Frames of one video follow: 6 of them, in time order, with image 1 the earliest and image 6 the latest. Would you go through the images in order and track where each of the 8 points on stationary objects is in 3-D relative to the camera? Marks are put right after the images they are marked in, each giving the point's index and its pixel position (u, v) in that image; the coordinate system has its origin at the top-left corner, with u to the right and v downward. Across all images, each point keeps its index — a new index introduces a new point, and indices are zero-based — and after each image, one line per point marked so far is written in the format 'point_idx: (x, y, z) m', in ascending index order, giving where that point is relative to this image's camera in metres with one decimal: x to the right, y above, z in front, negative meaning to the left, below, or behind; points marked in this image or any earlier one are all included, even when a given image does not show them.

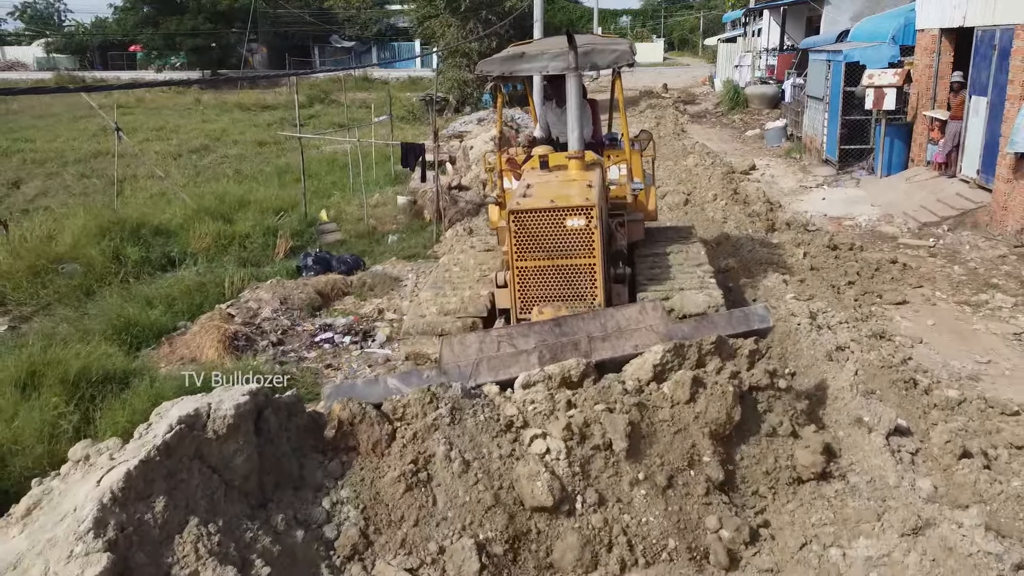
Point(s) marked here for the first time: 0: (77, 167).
0: (-10.1, +2.8, +15.8) m
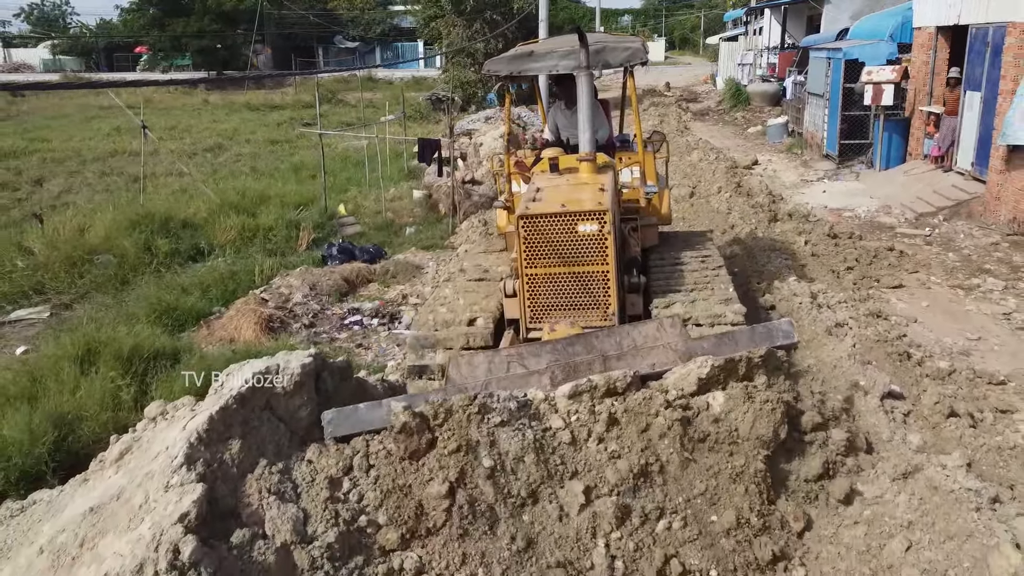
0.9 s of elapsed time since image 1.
0: (-9.9, +2.9, +16.2) m
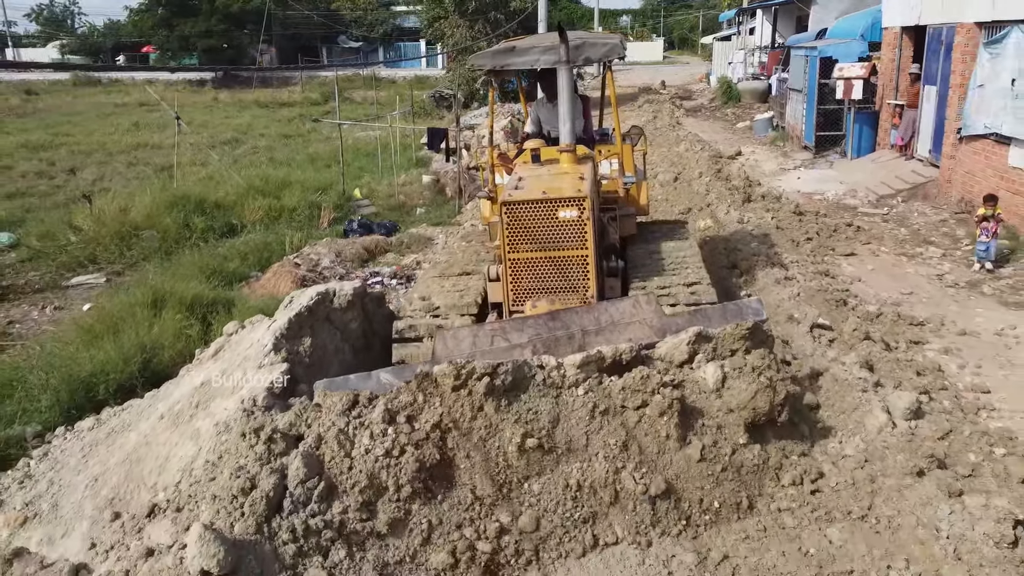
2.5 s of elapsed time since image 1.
0: (-9.9, +3.4, +17.3) m
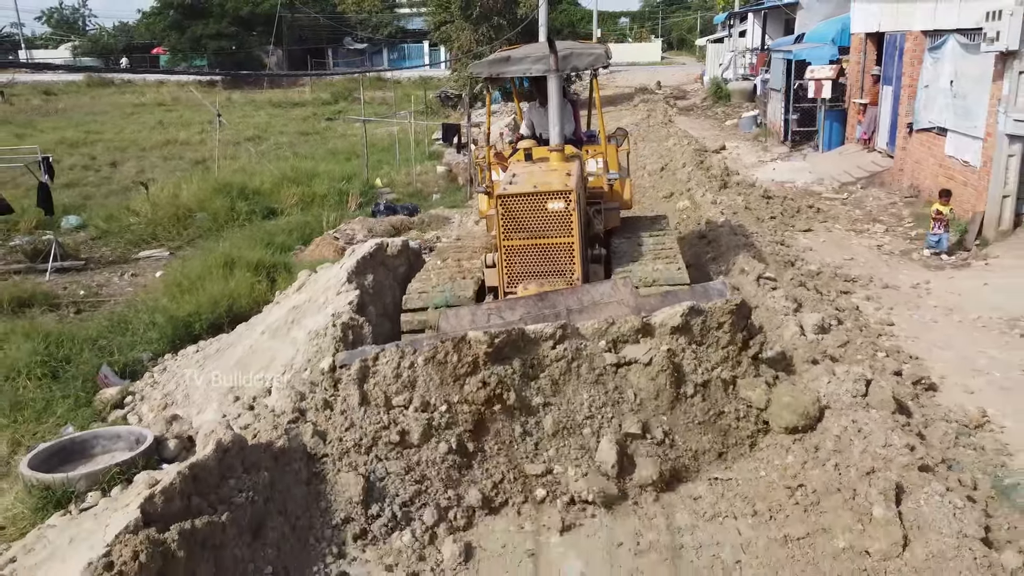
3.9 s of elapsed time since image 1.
0: (-9.8, +3.8, +18.8) m
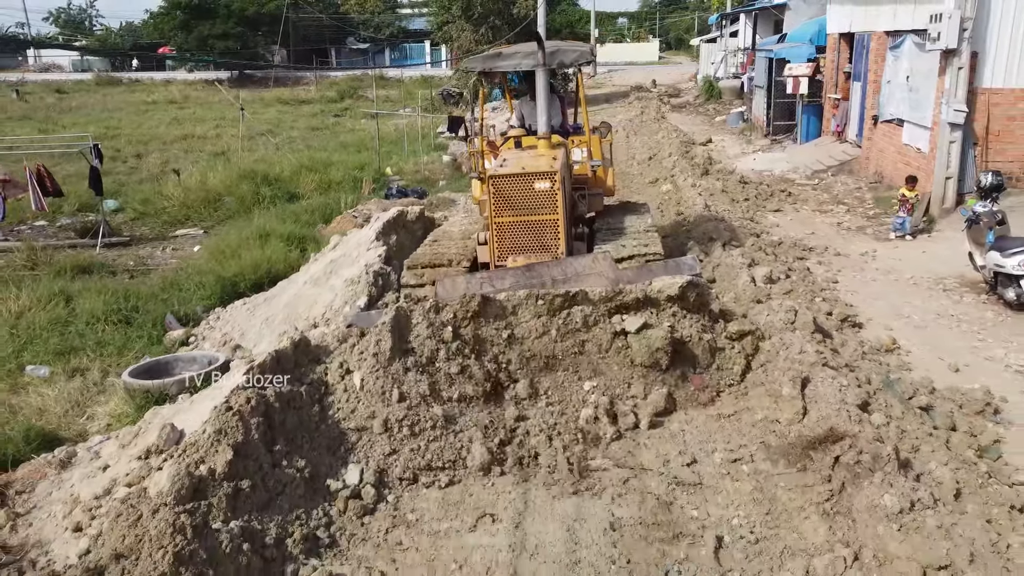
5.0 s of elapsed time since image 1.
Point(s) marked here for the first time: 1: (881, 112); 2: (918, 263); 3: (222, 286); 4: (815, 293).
0: (-9.8, +4.2, +19.9) m
1: (+6.8, +3.2, +12.6) m
2: (+5.0, +0.3, +8.3) m
3: (-3.4, 0.0, +8.0) m
4: (+3.1, 0.0, +6.9) m
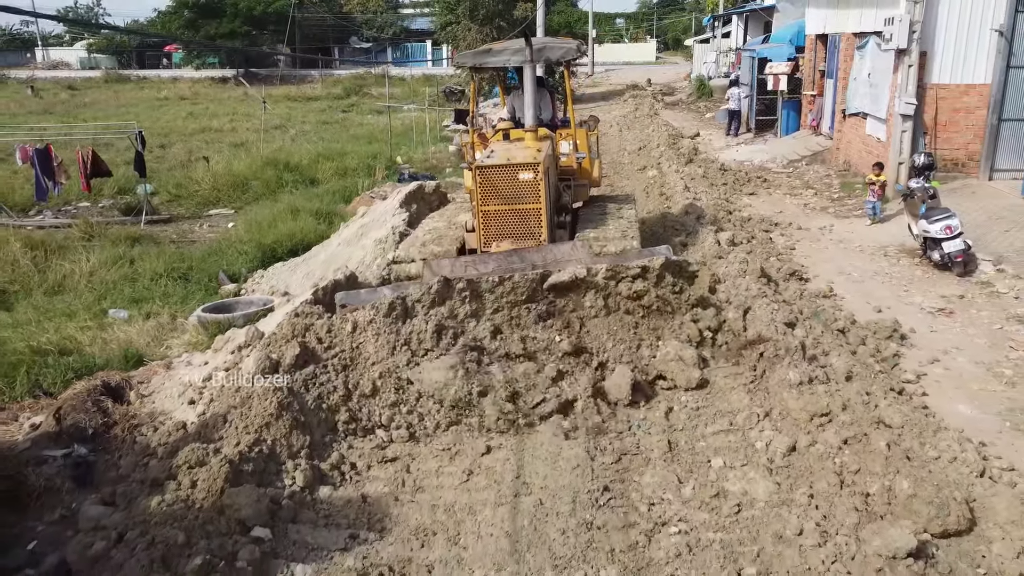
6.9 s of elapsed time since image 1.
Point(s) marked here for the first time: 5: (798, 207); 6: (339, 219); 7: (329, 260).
0: (-9.8, +4.7, +21.1) m
1: (+6.8, +3.7, +13.8) m
2: (+5.0, +0.8, +9.6) m
3: (-3.4, +0.5, +9.2) m
4: (+3.1, +0.4, +8.1) m
5: (+4.8, +1.4, +11.5) m
6: (-2.7, +1.1, +10.7) m
7: (-2.1, +0.3, +8.0) m
